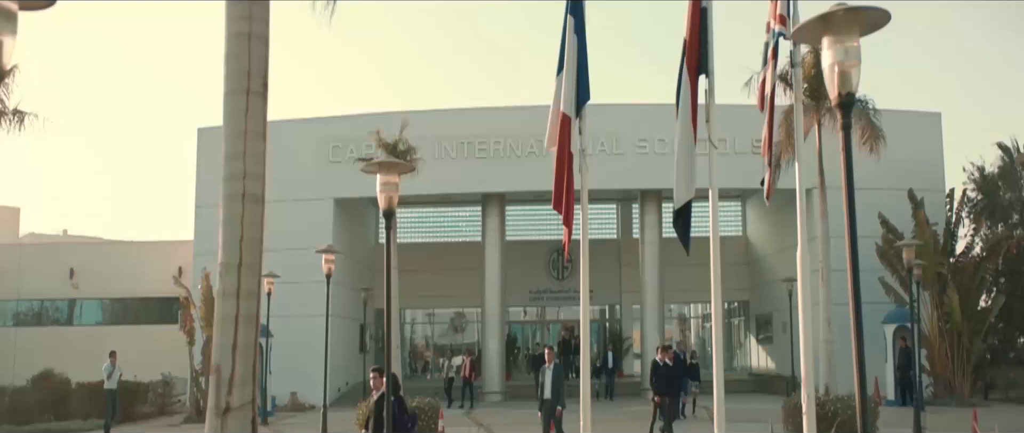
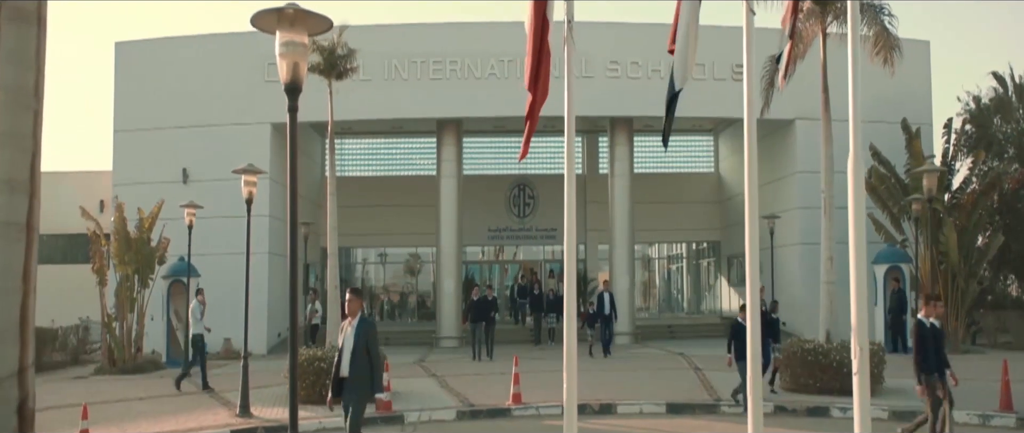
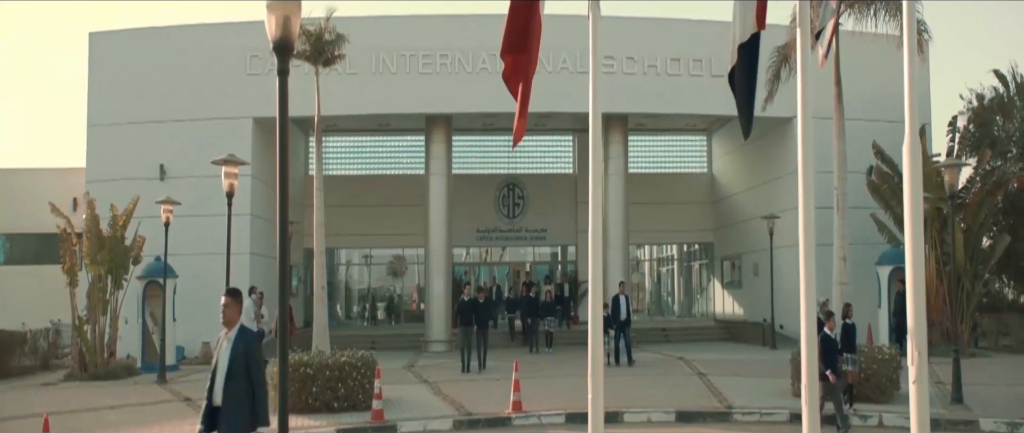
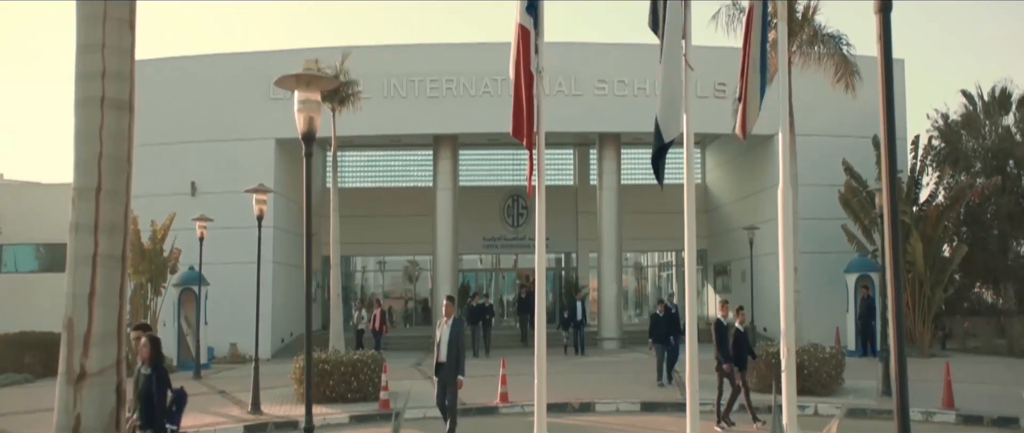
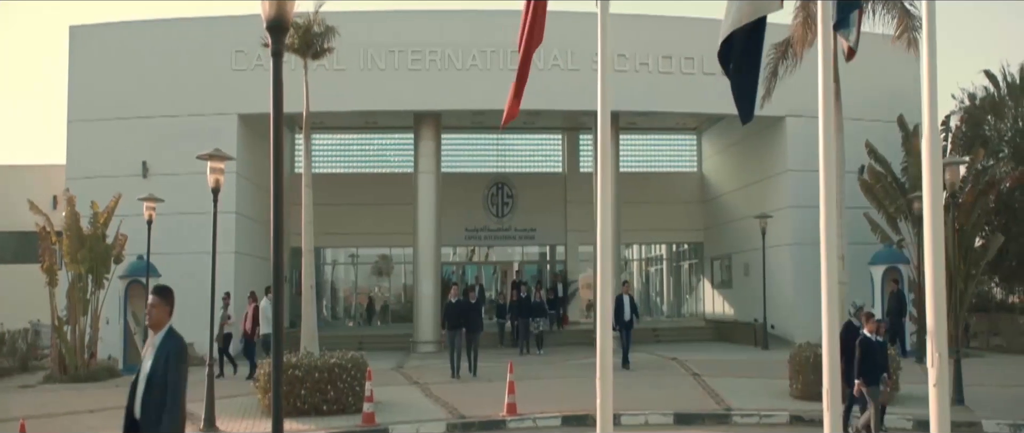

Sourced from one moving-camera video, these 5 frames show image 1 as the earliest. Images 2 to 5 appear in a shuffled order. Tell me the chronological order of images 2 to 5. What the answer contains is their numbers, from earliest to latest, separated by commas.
4, 2, 3, 5
